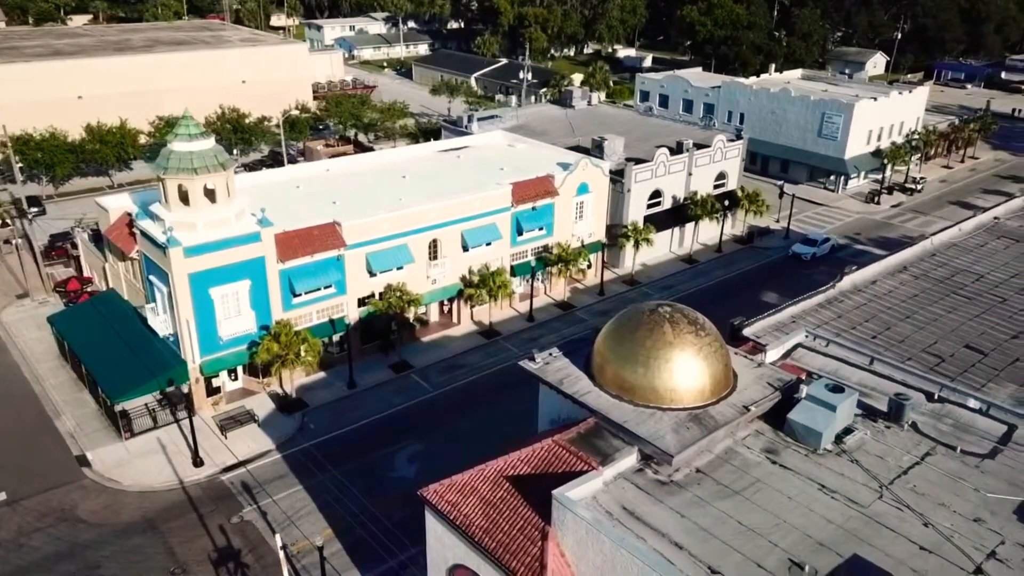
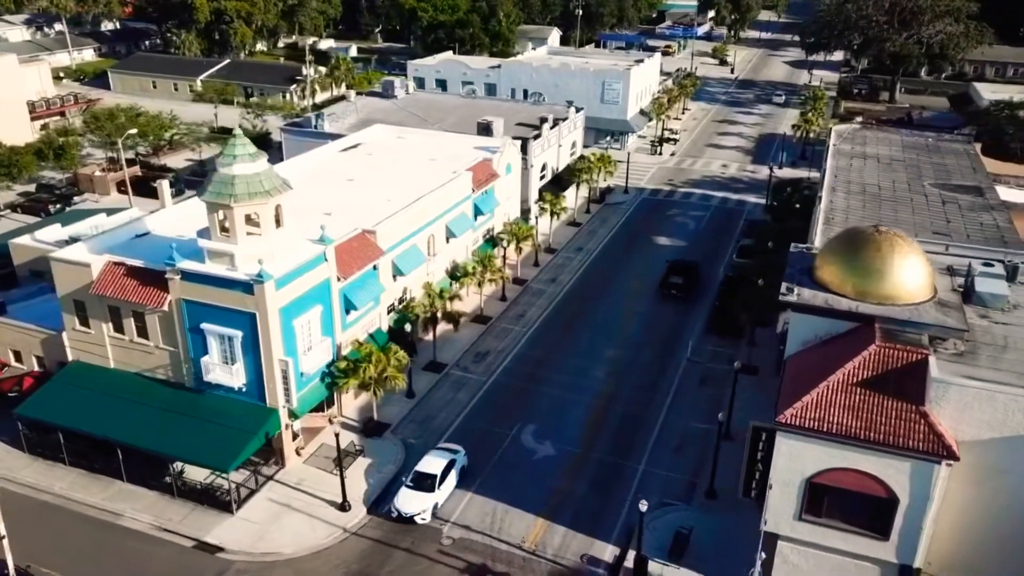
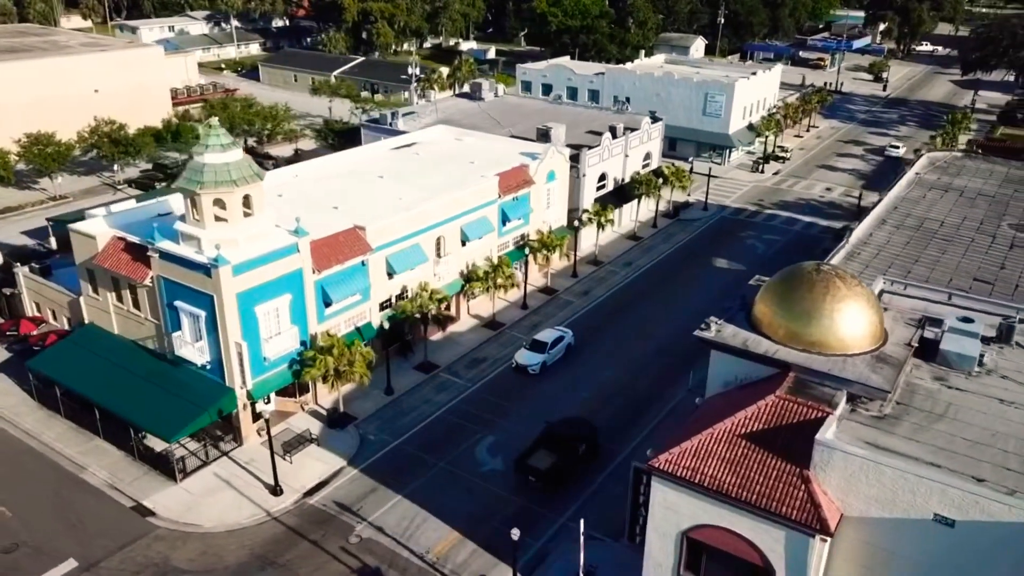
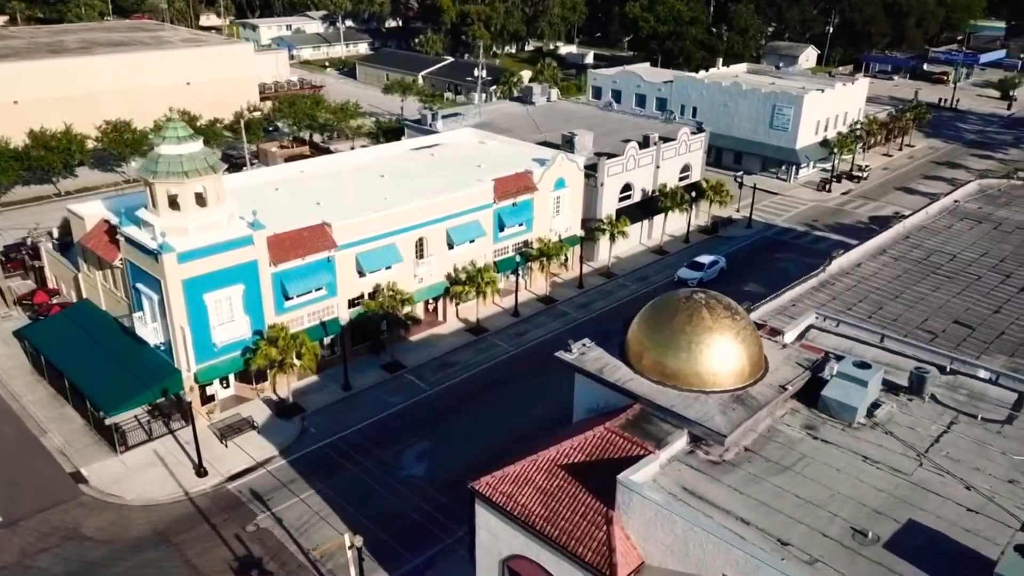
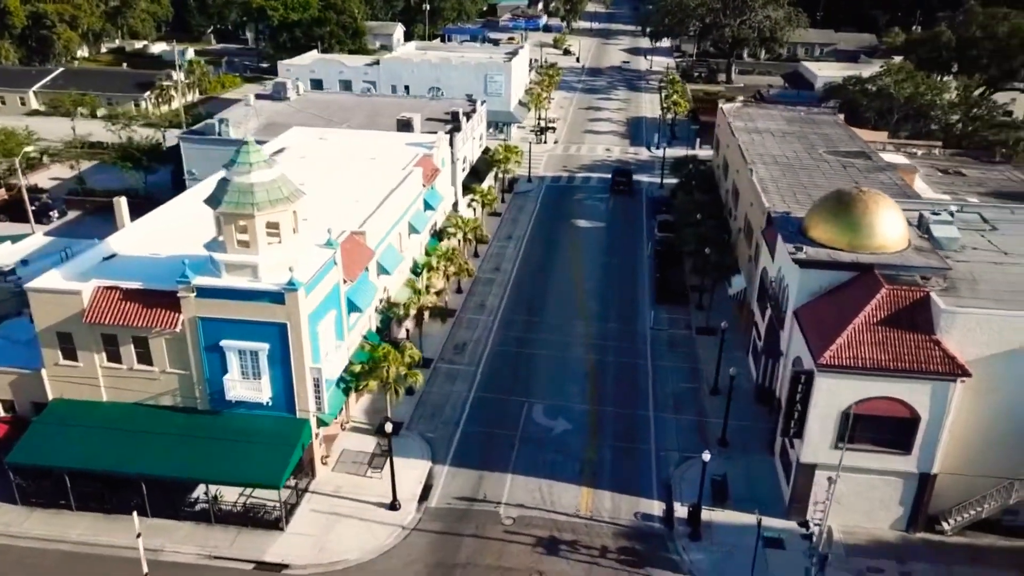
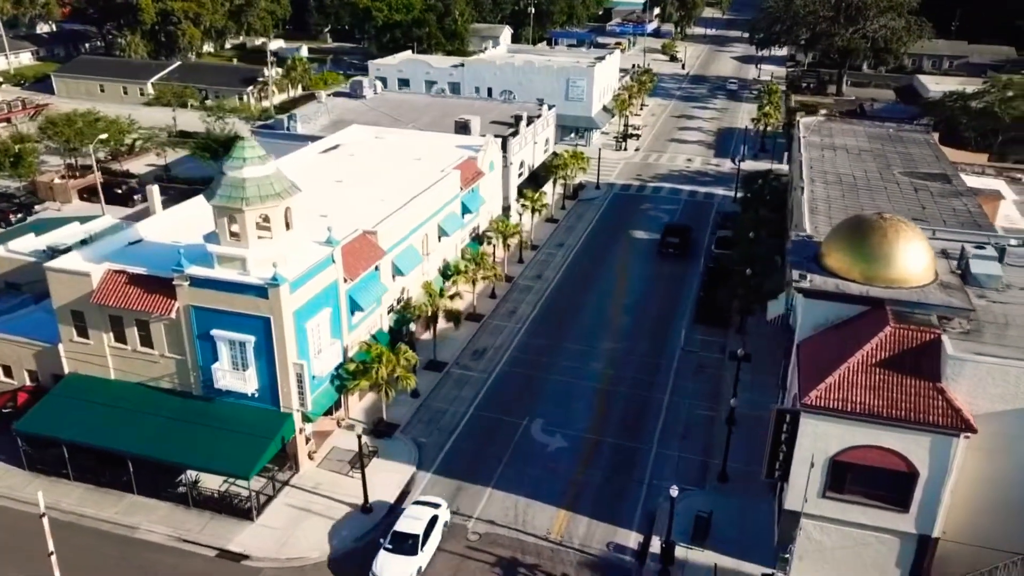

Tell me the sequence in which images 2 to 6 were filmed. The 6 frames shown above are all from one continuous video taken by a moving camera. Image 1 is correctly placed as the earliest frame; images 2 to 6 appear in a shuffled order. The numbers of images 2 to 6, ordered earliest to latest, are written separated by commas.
4, 3, 2, 6, 5
